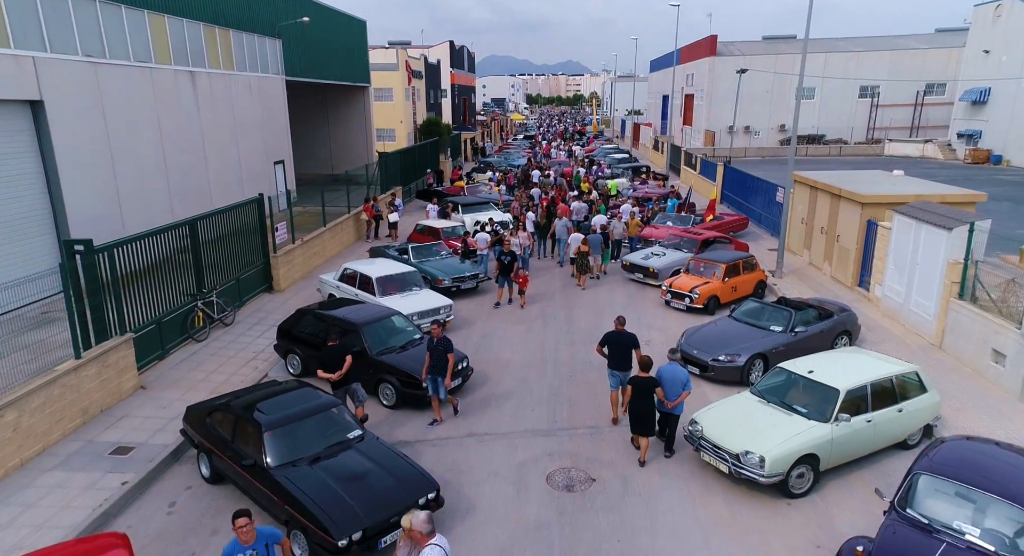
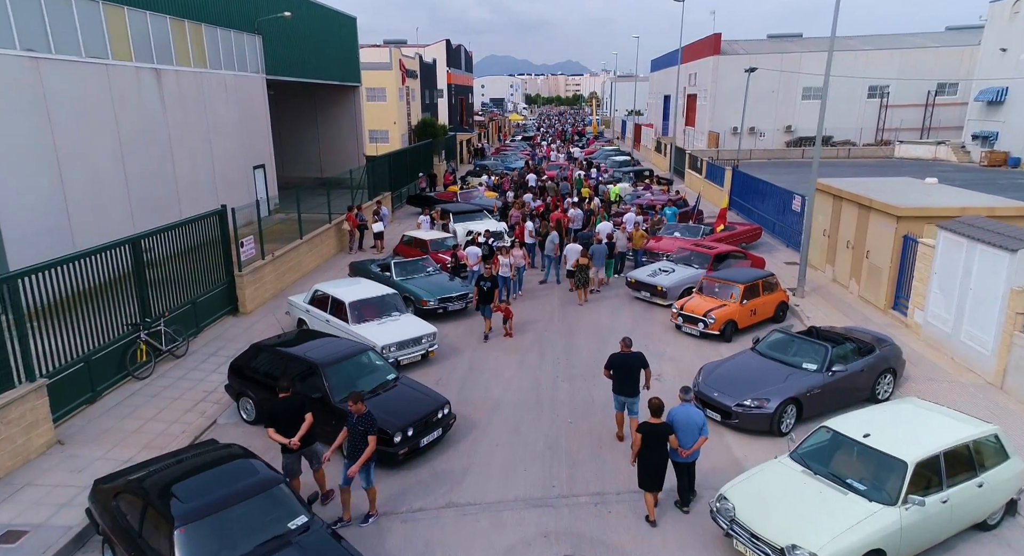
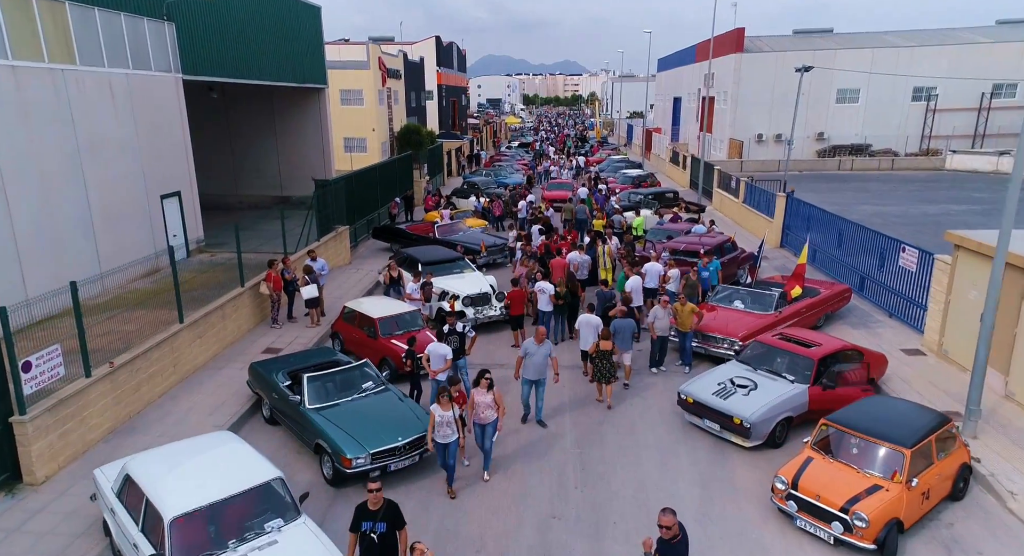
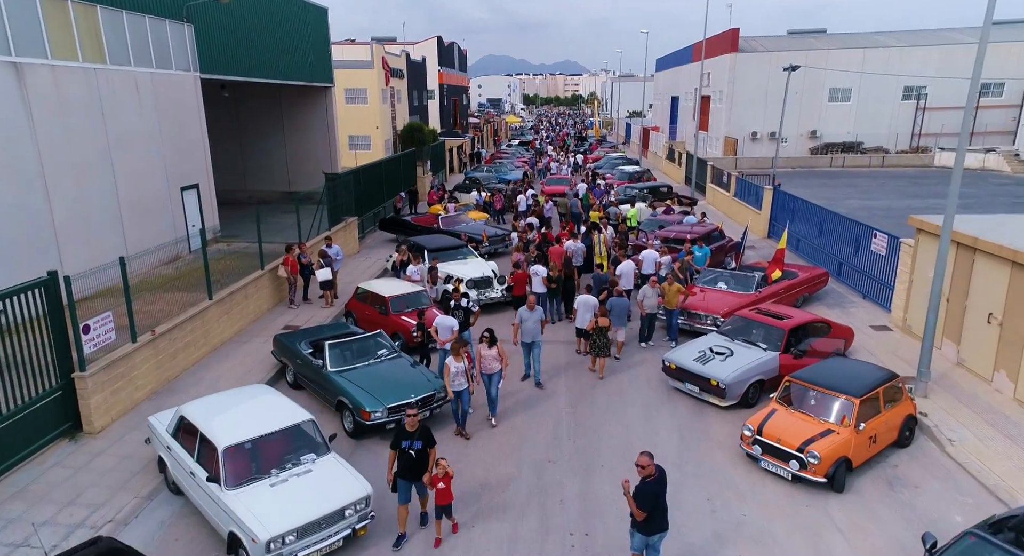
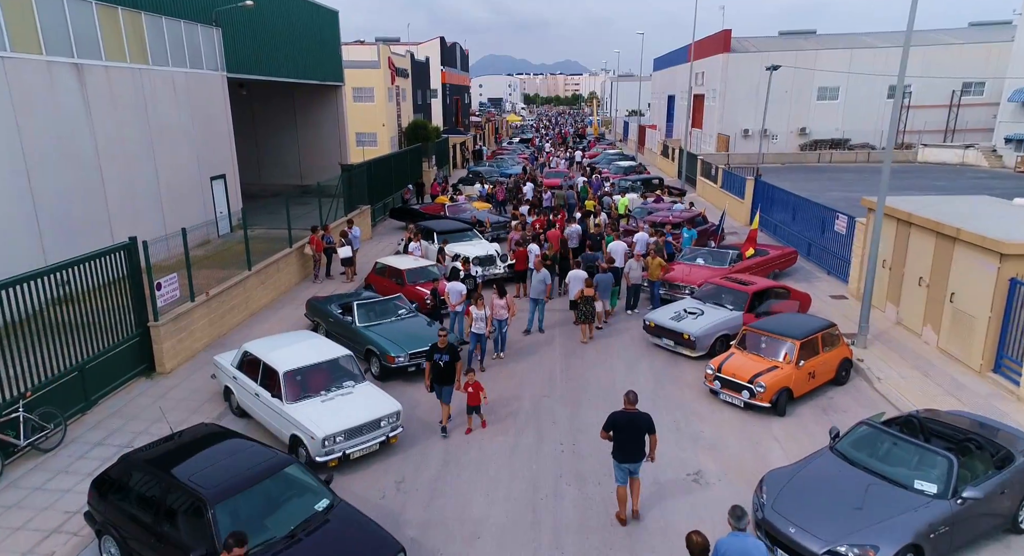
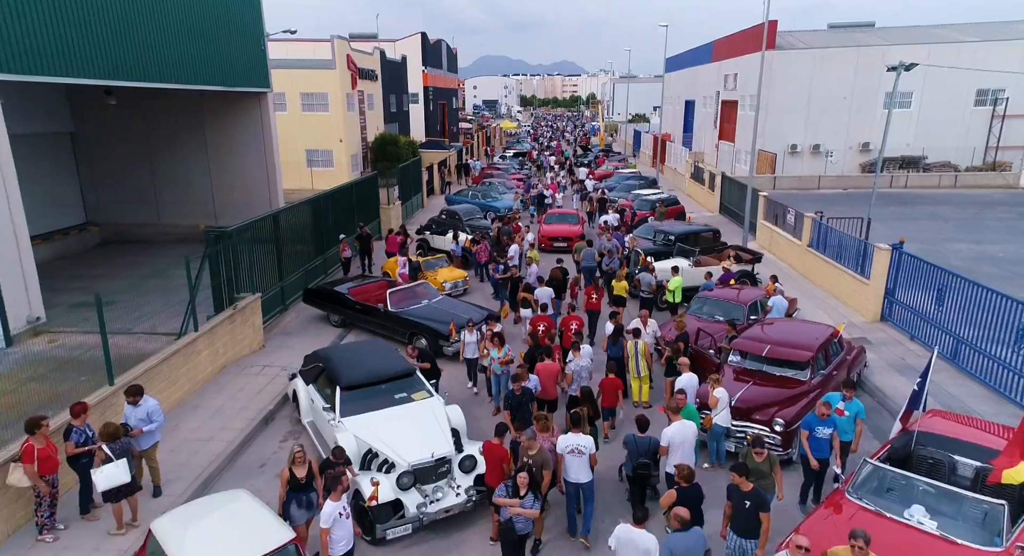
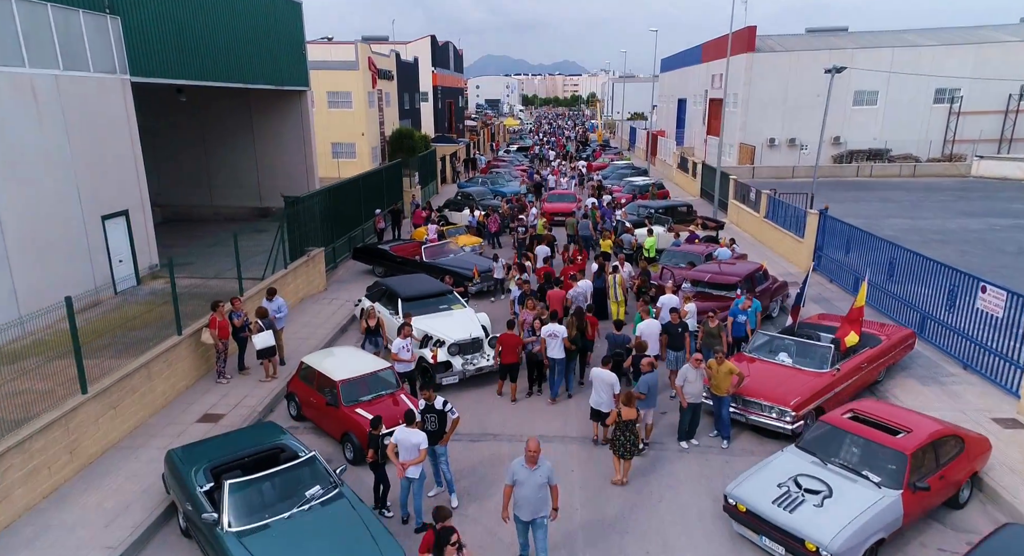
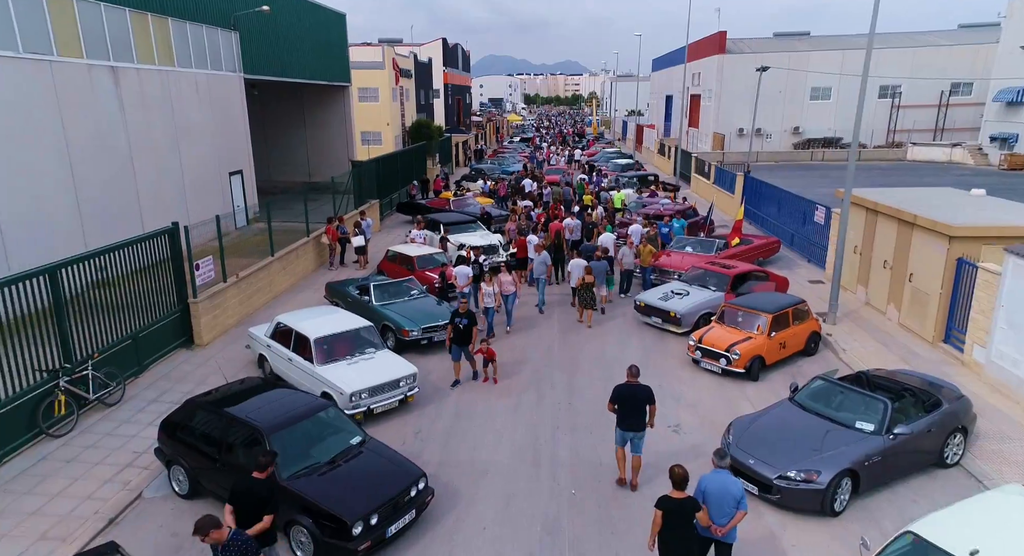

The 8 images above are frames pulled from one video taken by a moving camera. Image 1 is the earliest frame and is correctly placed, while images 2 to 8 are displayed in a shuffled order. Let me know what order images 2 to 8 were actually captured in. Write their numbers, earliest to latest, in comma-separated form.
2, 8, 5, 4, 3, 7, 6
